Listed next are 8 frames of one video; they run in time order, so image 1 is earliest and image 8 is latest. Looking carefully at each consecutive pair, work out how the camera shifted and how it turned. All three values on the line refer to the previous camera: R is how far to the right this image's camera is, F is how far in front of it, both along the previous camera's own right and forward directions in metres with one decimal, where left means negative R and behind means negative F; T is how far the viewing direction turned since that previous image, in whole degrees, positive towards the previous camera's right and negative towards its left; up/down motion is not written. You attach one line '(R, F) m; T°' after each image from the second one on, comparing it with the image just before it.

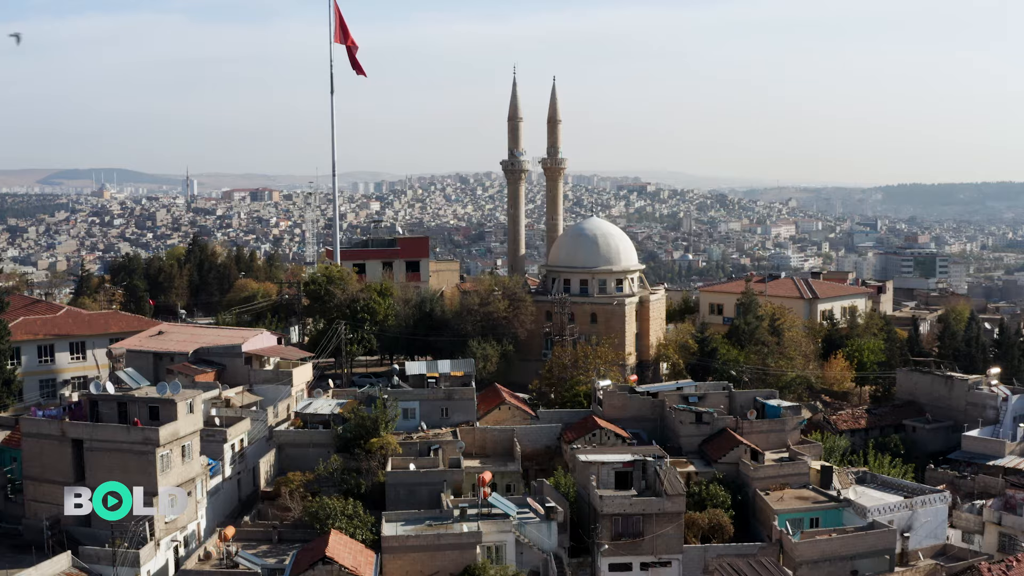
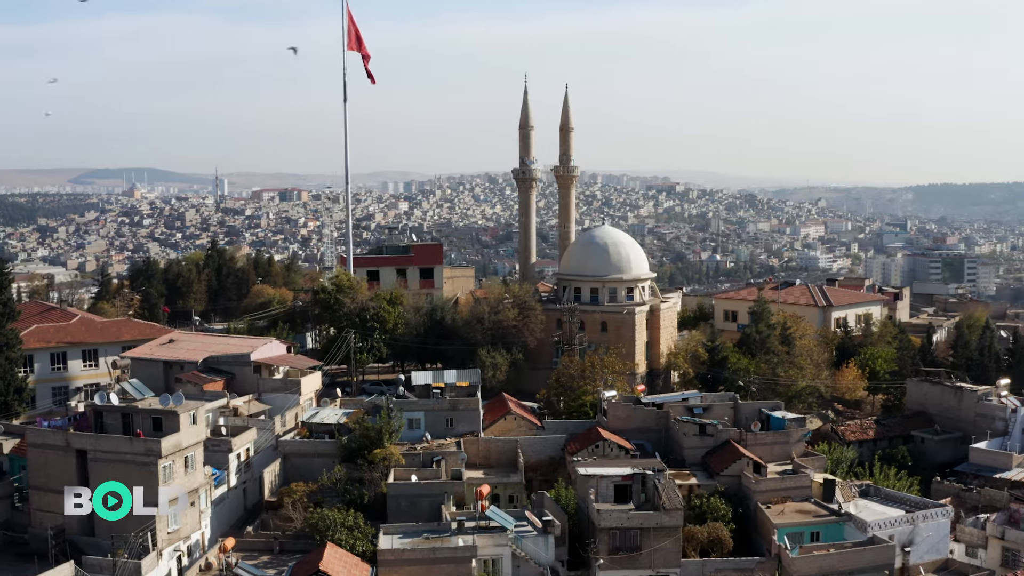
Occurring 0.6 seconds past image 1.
(+0.3, 0.0) m; -1°
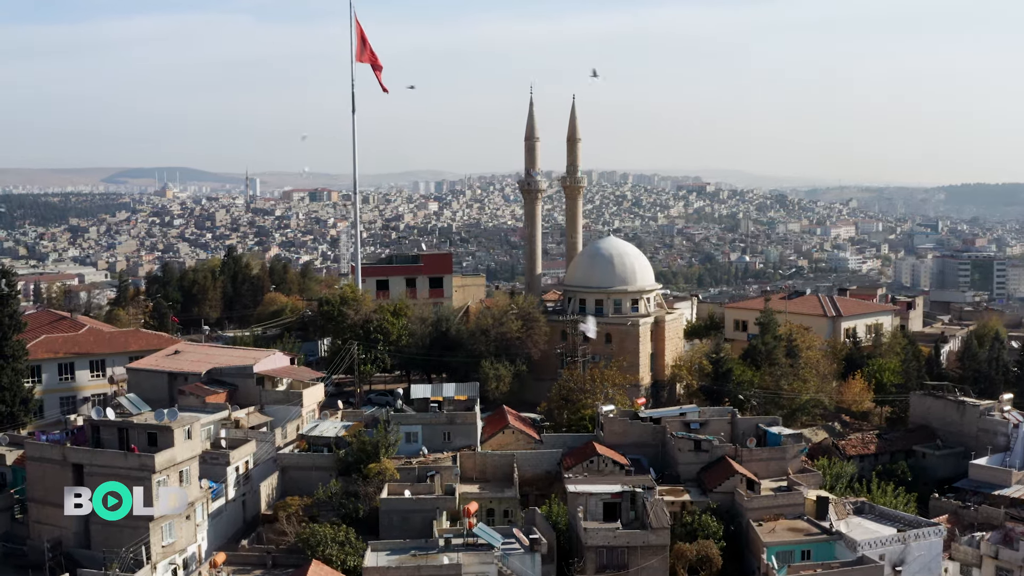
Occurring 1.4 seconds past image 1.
(+0.4, -0.1) m; -1°
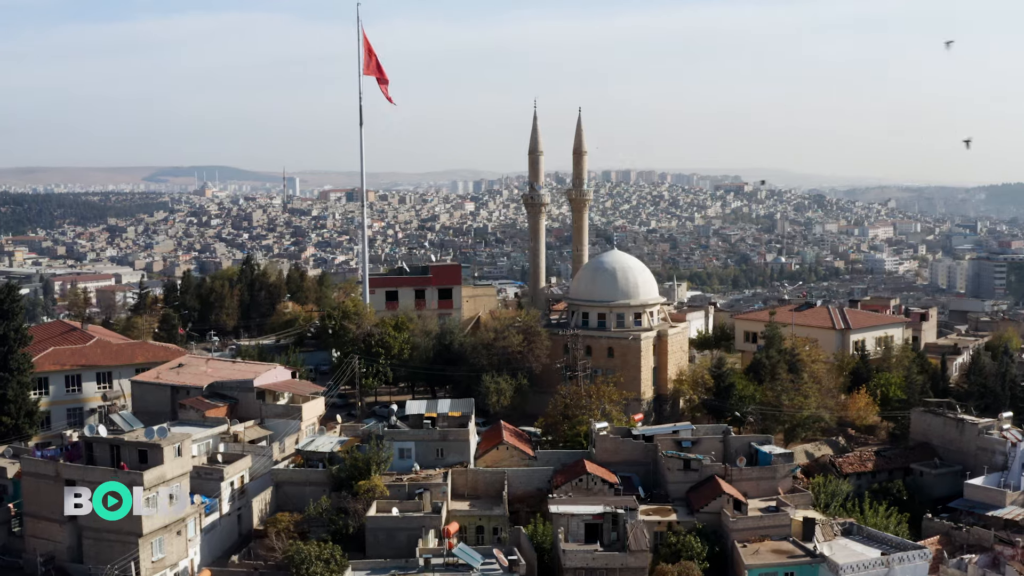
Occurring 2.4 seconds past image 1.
(+0.6, -0.1) m; -1°
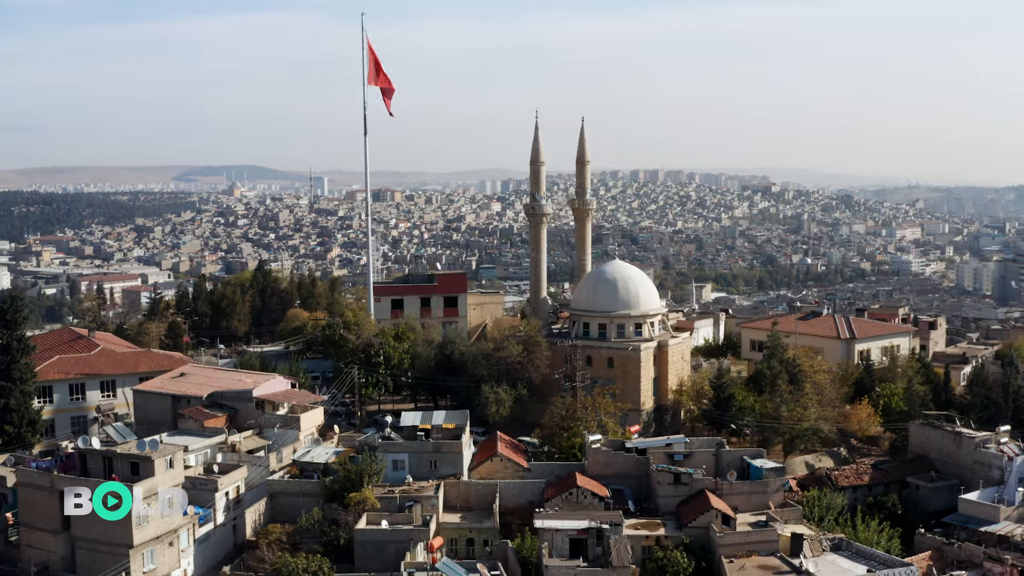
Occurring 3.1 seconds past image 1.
(+0.4, -0.1) m; -1°
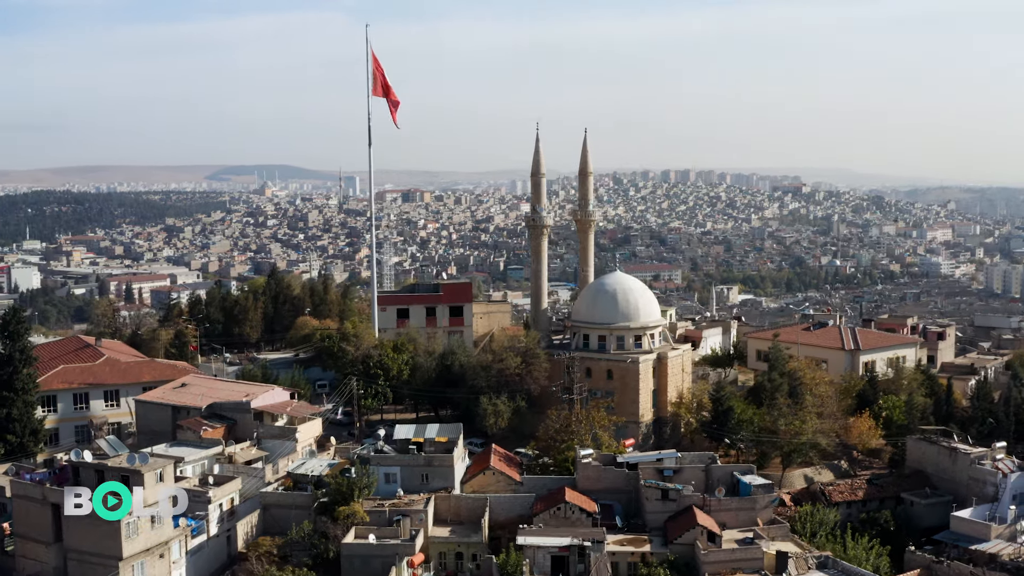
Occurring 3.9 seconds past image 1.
(+0.5, -0.1) m; -1°
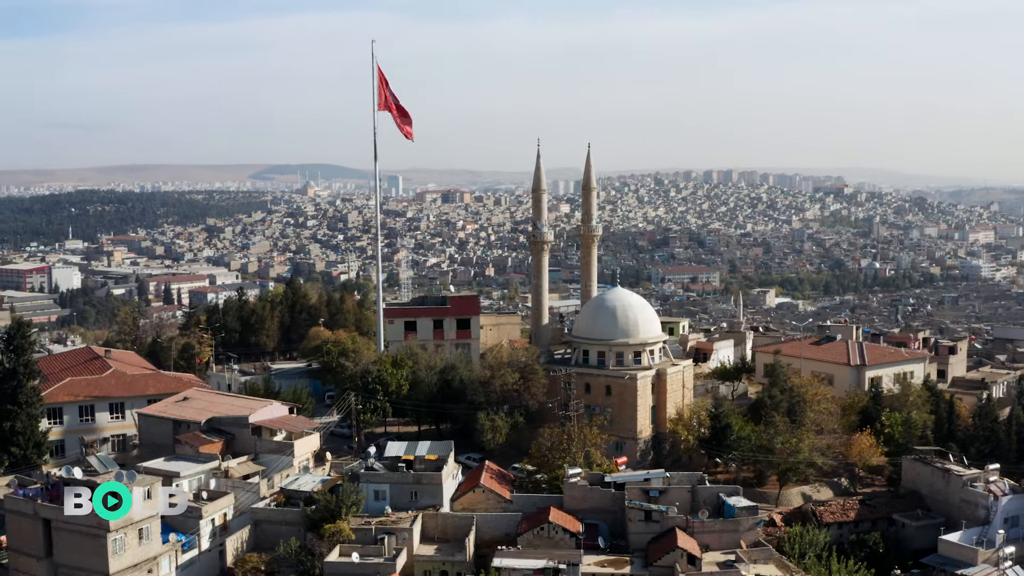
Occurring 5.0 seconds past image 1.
(+0.7, -0.2) m; -2°
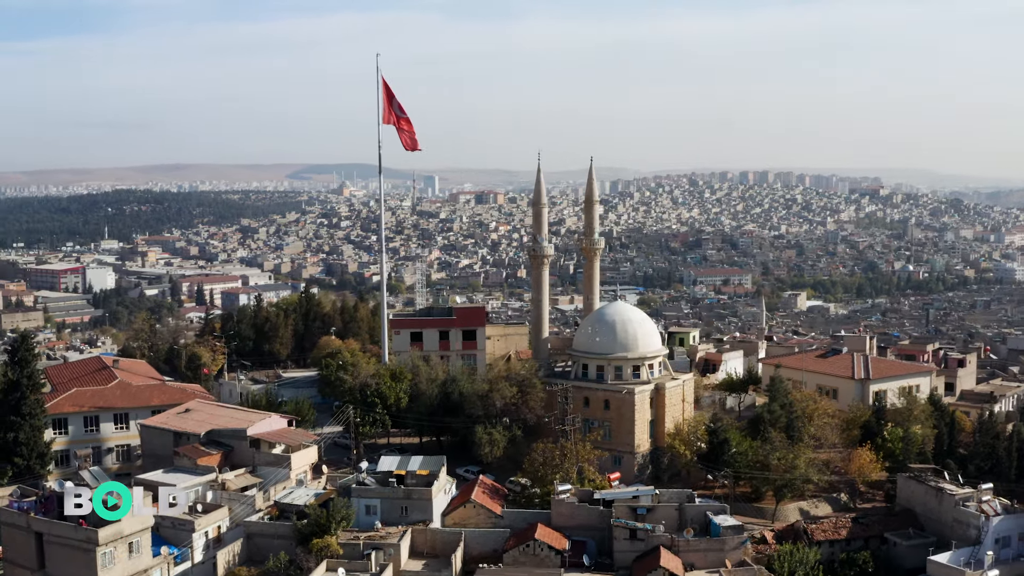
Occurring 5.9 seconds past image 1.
(+0.6, -0.2) m; -1°
